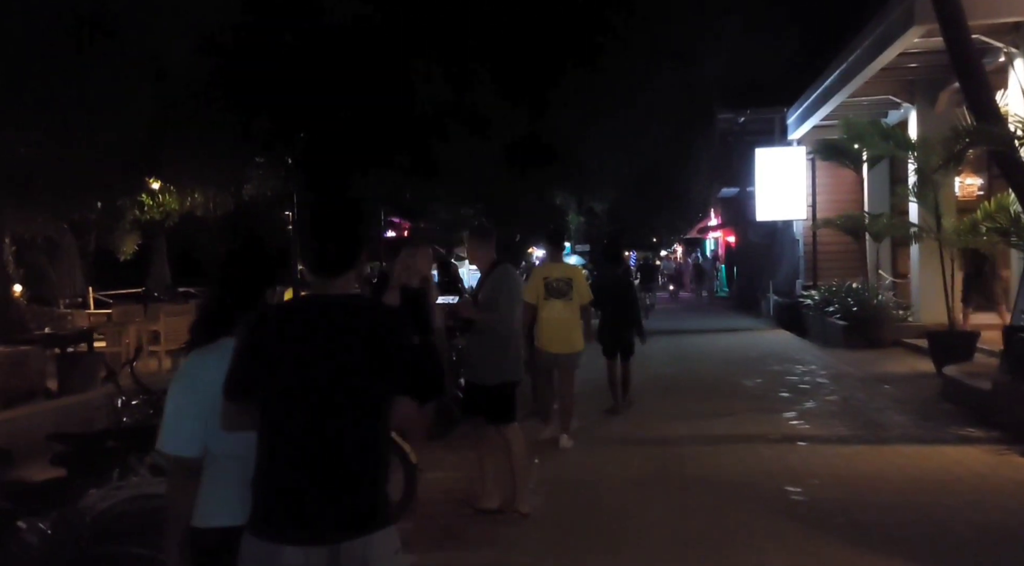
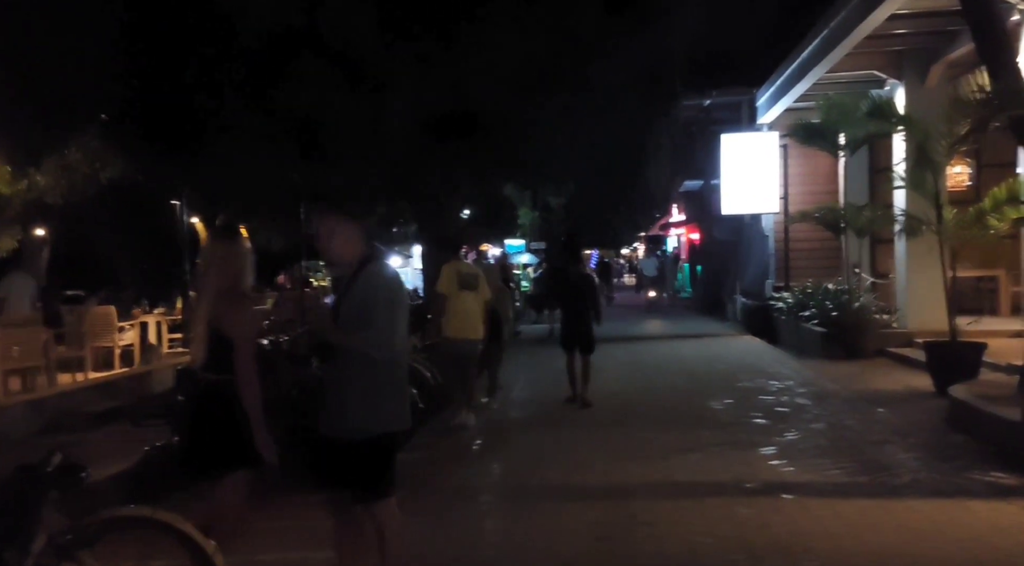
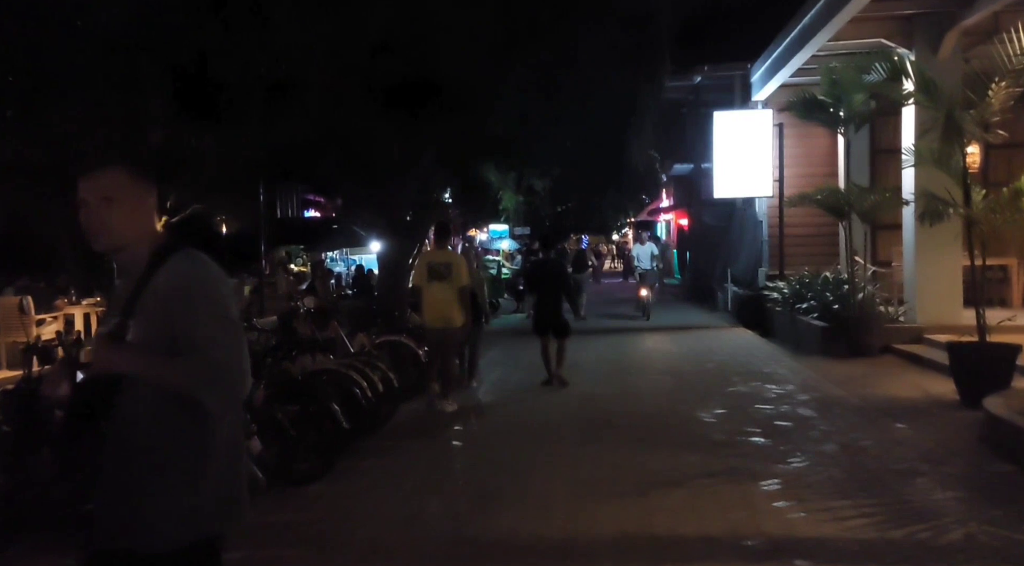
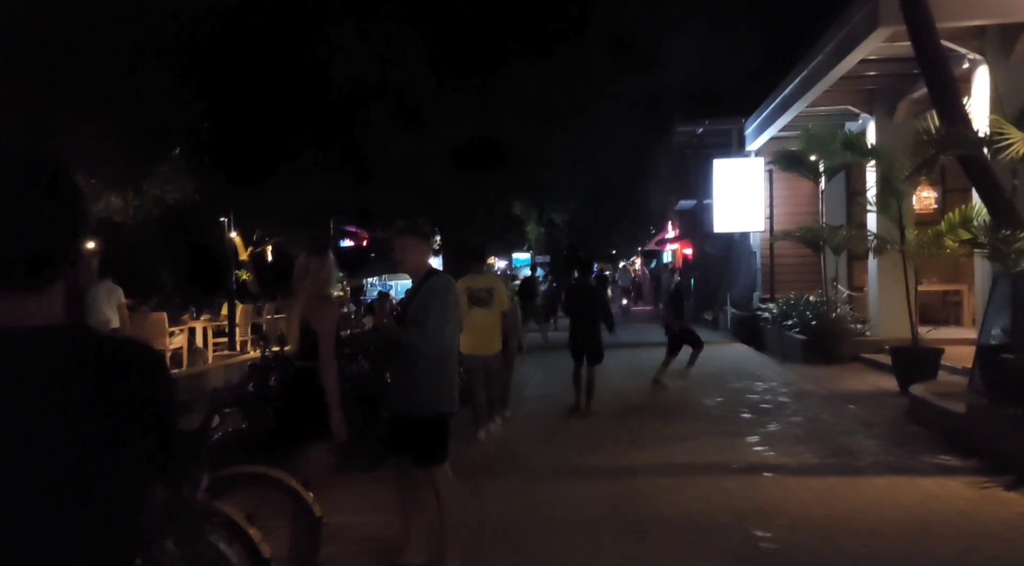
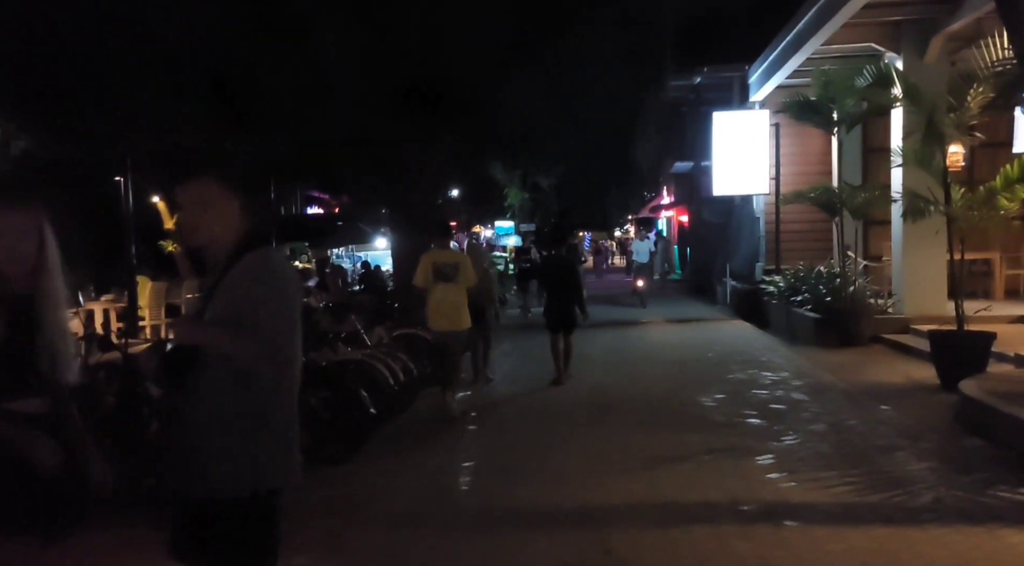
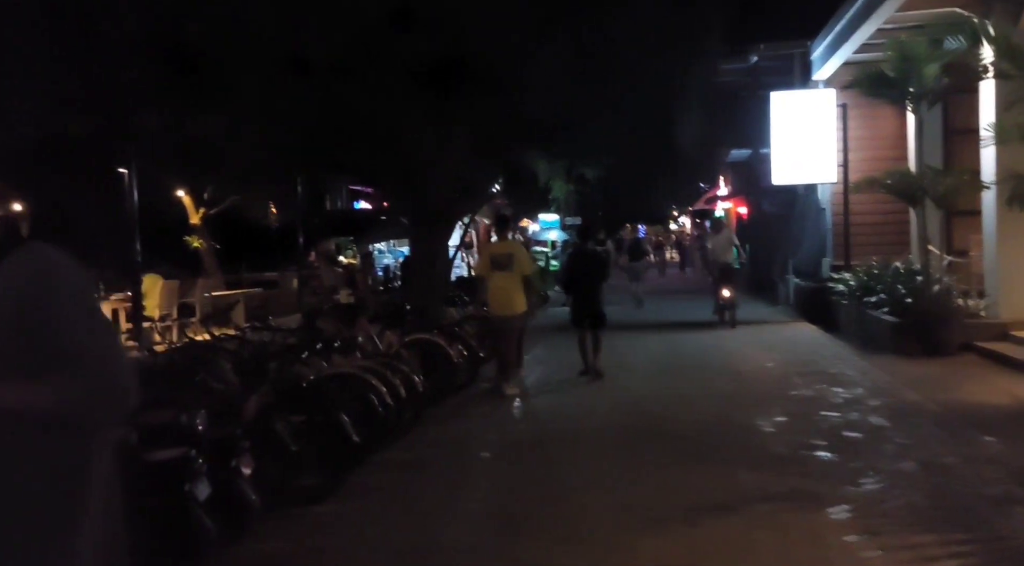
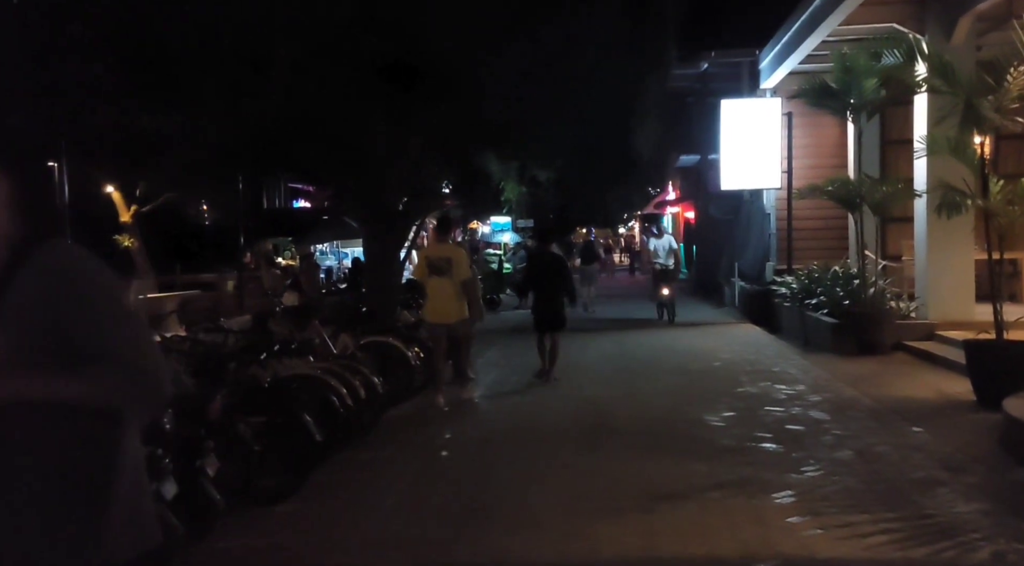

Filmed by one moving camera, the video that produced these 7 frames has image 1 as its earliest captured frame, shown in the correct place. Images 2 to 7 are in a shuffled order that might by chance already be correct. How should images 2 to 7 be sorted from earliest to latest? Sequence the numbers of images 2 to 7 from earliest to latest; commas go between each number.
4, 2, 5, 3, 7, 6
